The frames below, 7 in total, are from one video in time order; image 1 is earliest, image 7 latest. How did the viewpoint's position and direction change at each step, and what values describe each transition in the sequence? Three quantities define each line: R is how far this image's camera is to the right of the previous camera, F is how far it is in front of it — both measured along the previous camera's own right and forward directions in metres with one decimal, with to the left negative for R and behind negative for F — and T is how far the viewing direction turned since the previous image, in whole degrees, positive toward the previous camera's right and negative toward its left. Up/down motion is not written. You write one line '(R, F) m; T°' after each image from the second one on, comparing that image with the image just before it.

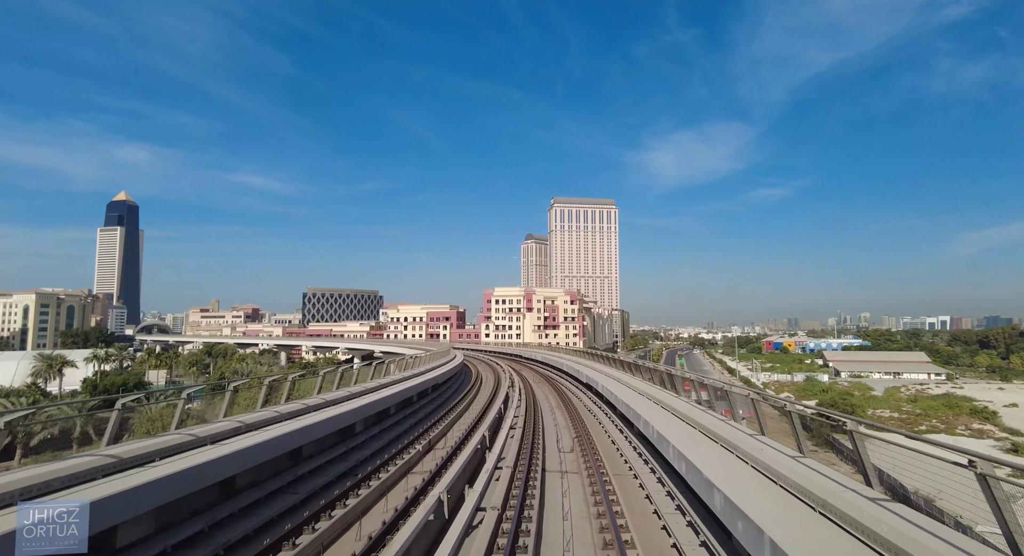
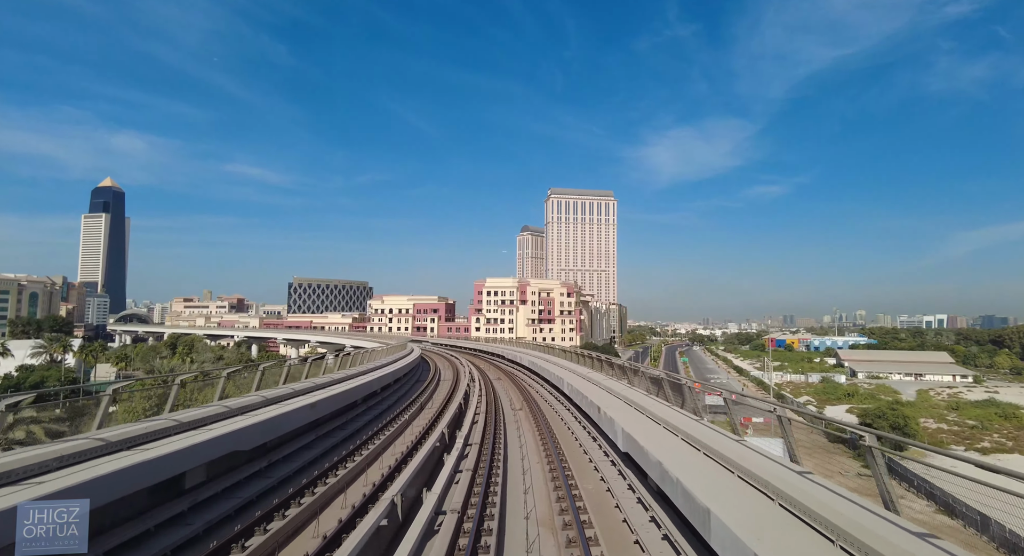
(+0.2, +1.6) m; 0°
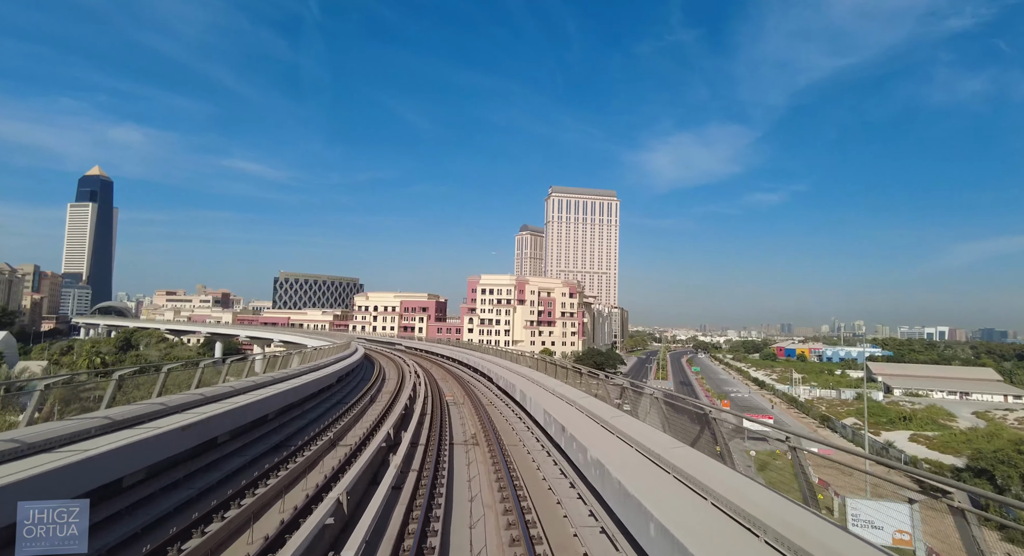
(+0.1, +2.0) m; 0°
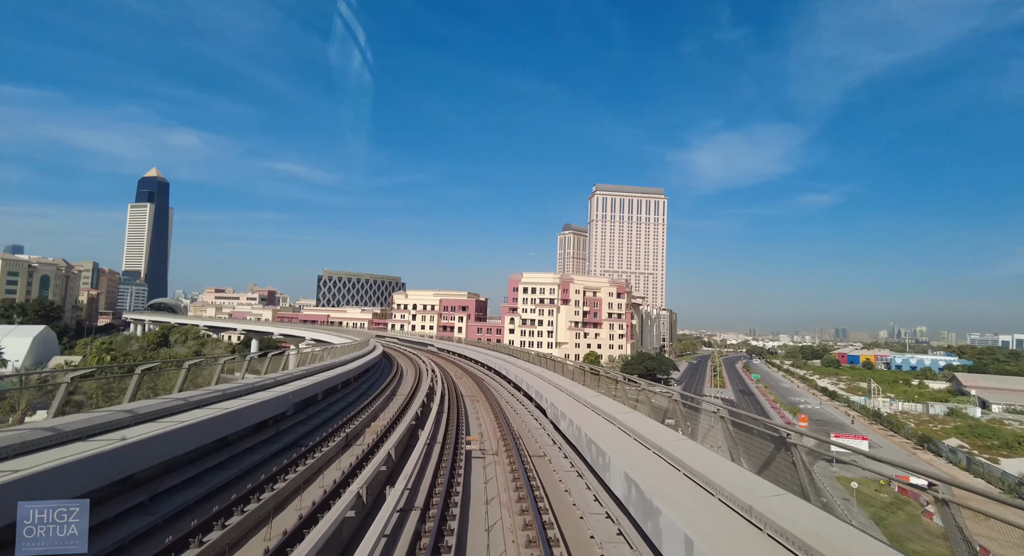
(-0.1, +1.0) m; -4°
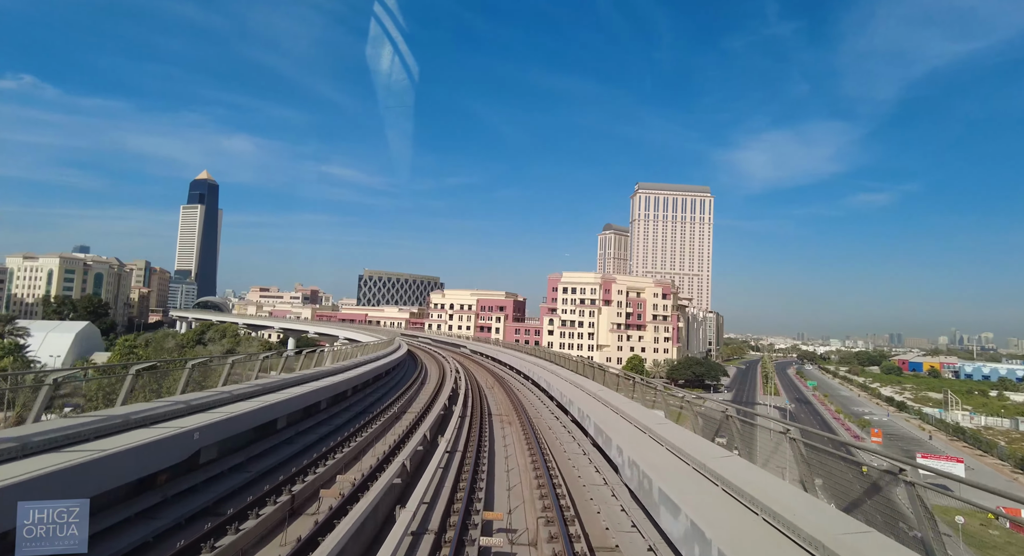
(0.0, +0.6) m; -4°
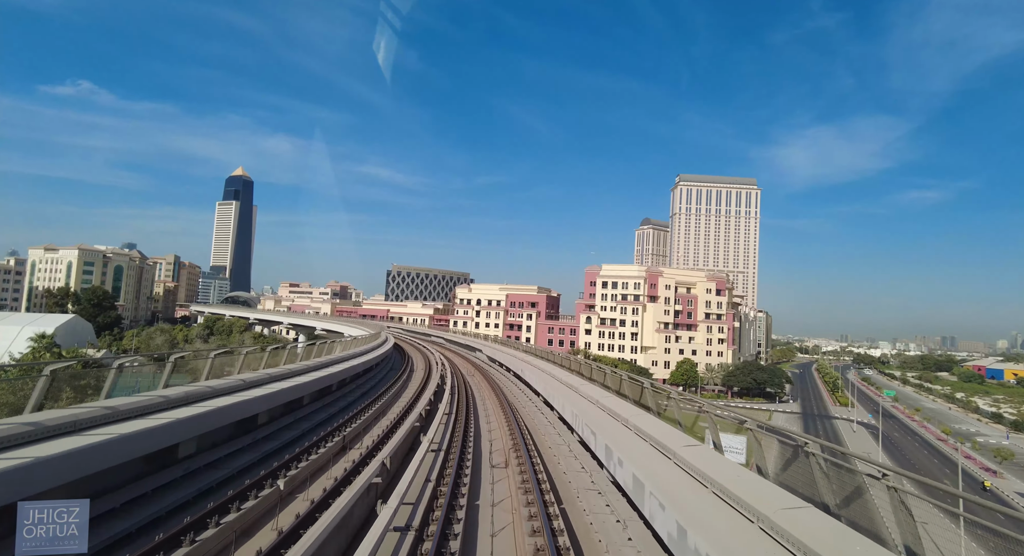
(0.0, +2.0) m; -4°
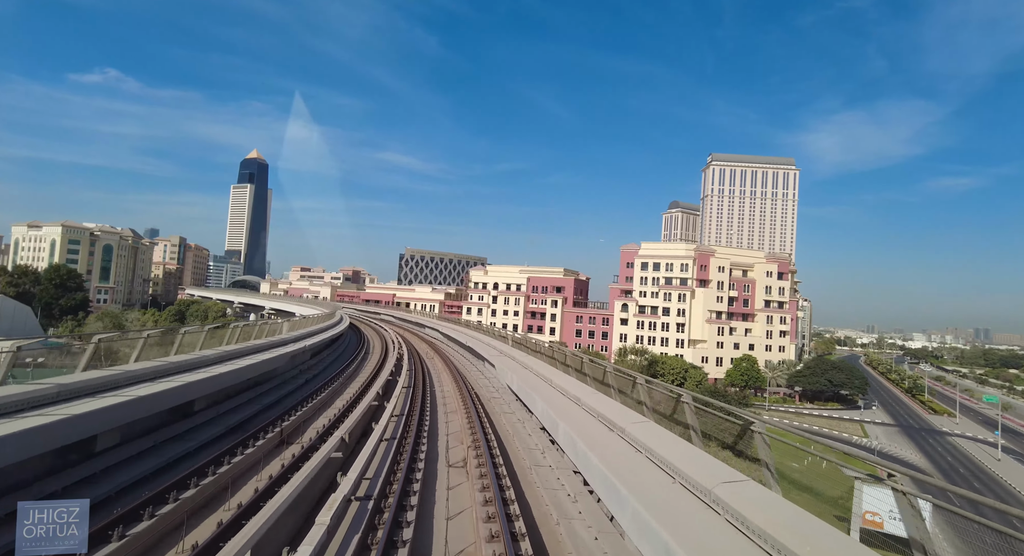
(-0.1, +2.6) m; -2°
